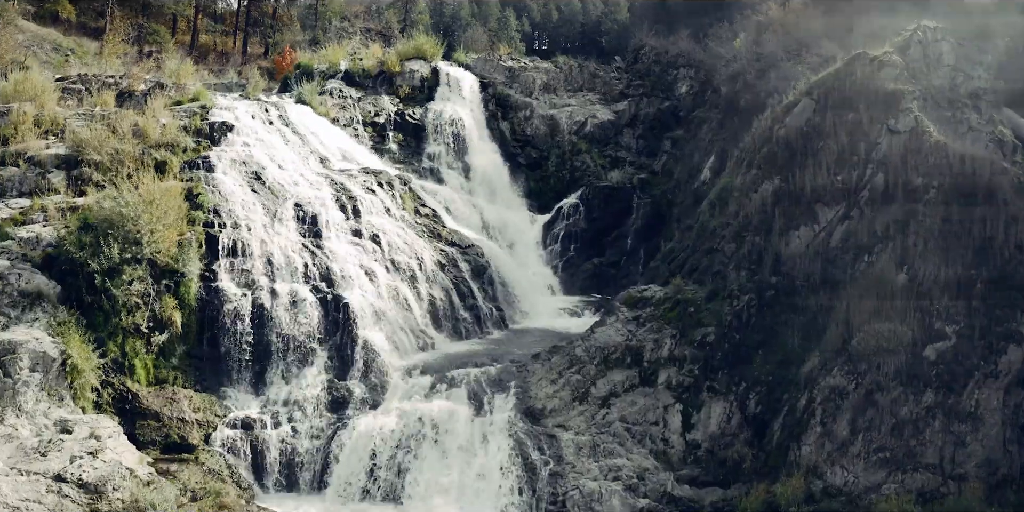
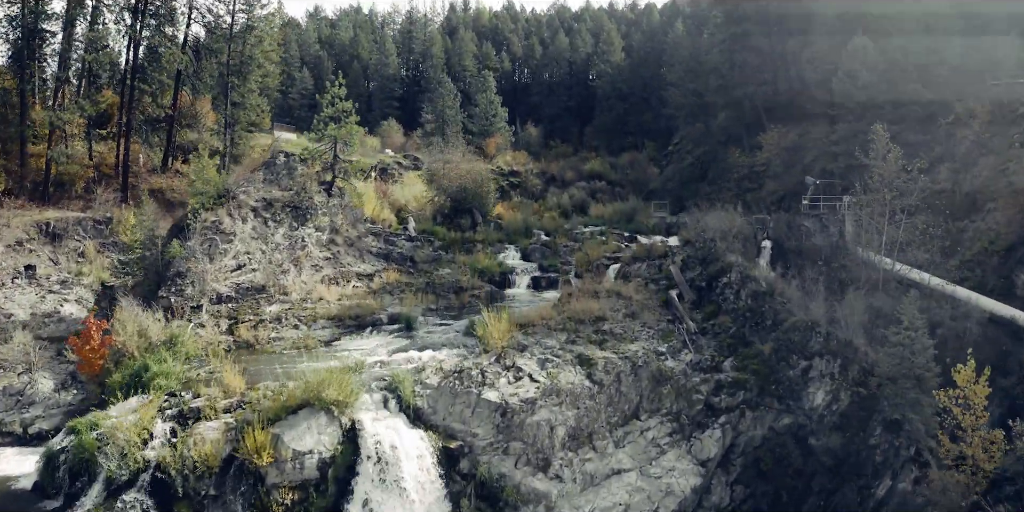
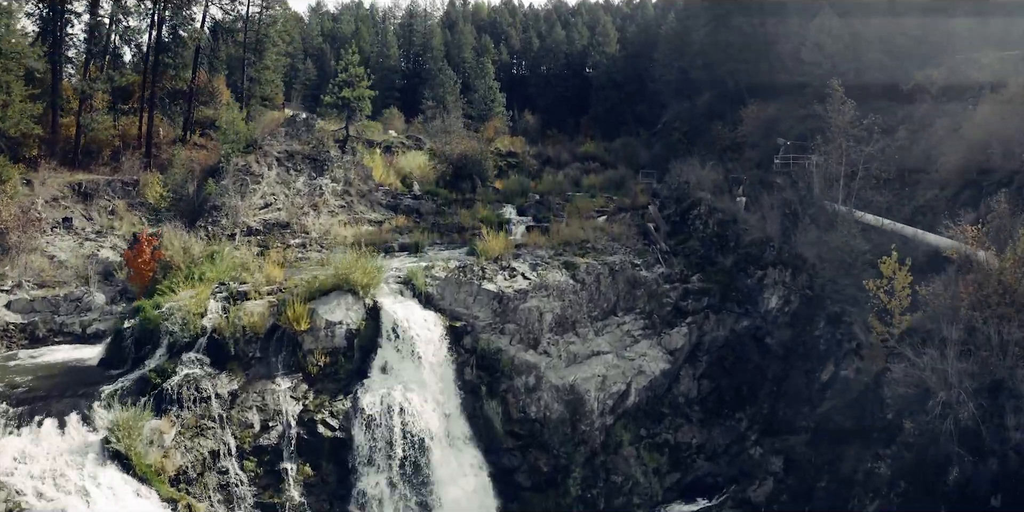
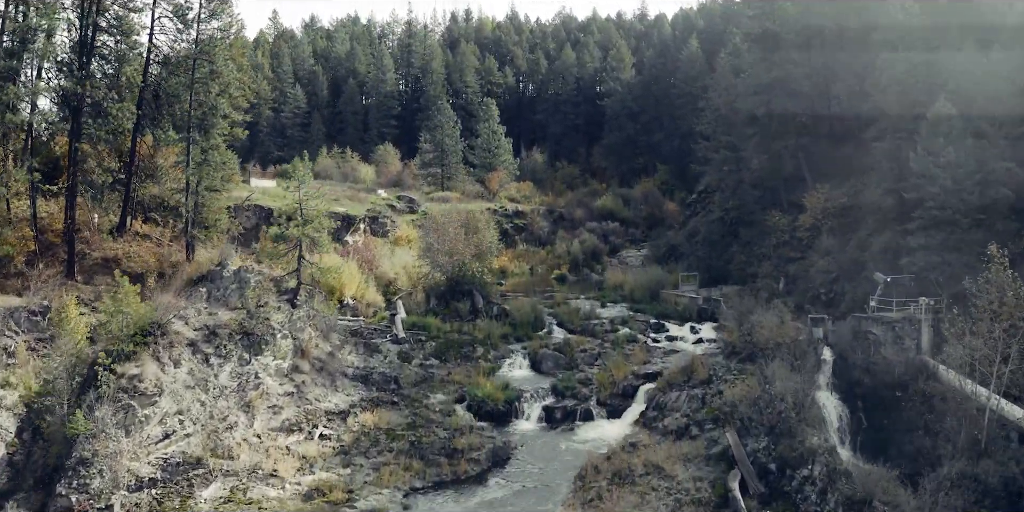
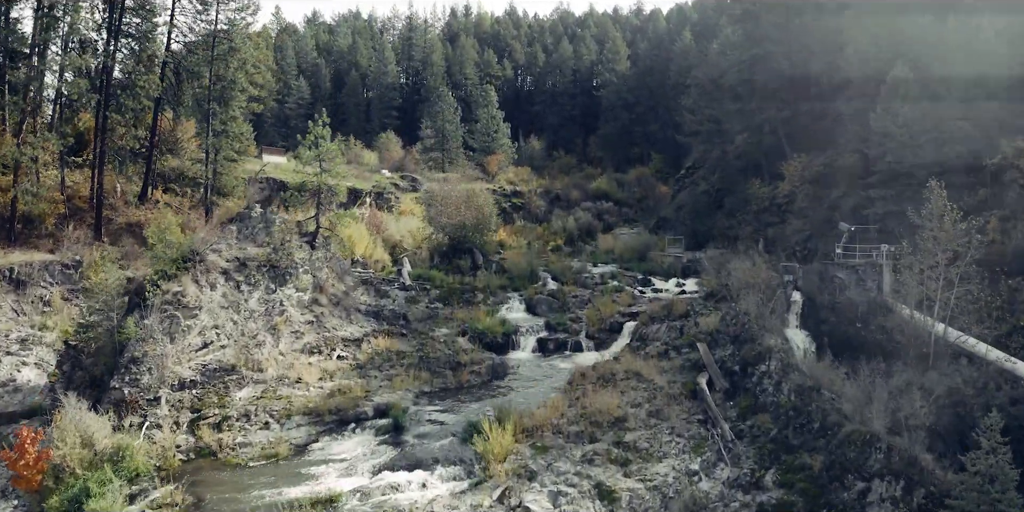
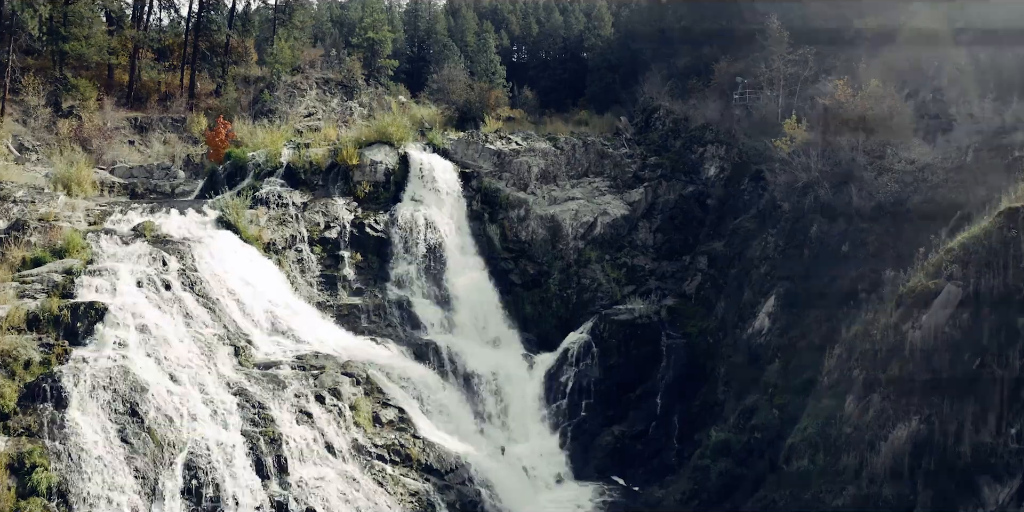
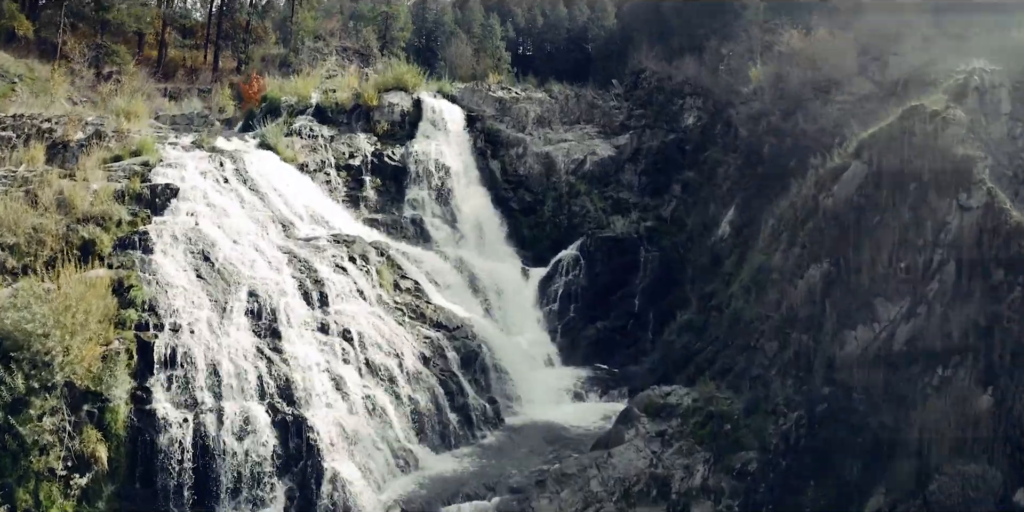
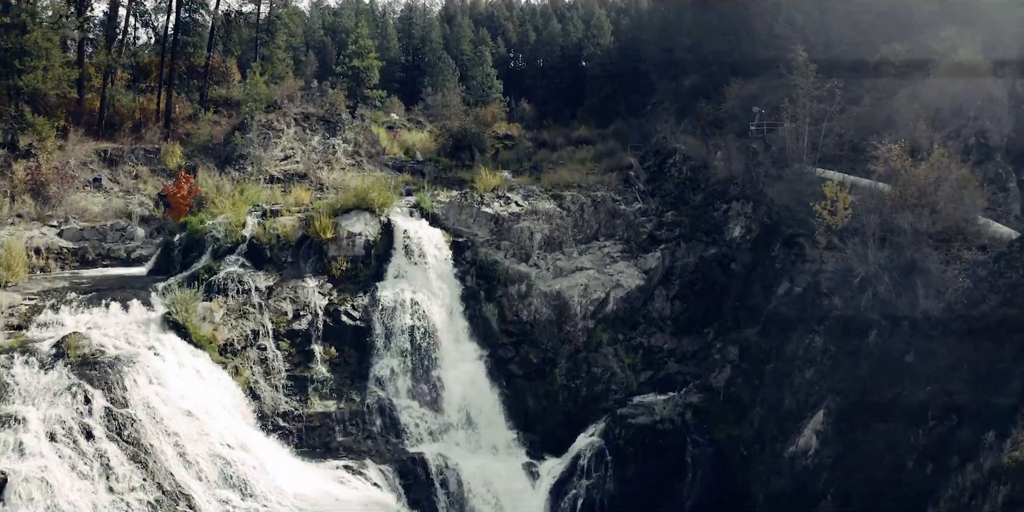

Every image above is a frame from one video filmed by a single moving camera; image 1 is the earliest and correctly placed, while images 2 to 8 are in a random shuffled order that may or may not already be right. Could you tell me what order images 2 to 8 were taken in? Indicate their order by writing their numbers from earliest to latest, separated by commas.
7, 6, 8, 3, 2, 5, 4
